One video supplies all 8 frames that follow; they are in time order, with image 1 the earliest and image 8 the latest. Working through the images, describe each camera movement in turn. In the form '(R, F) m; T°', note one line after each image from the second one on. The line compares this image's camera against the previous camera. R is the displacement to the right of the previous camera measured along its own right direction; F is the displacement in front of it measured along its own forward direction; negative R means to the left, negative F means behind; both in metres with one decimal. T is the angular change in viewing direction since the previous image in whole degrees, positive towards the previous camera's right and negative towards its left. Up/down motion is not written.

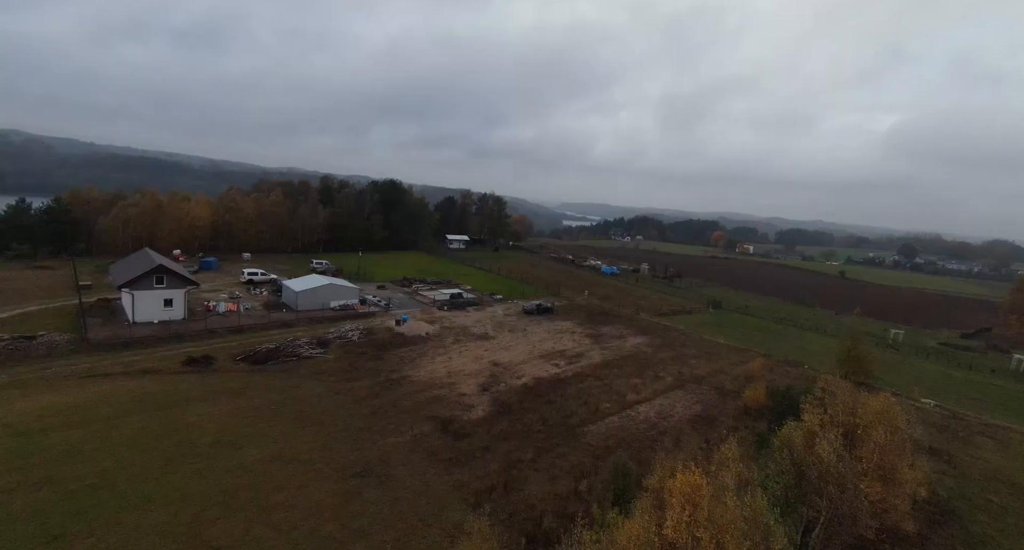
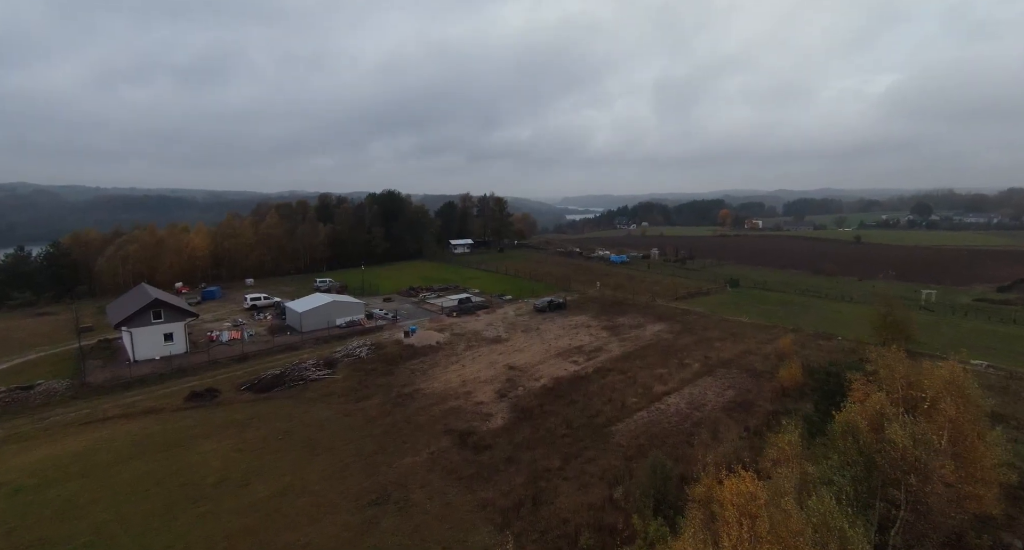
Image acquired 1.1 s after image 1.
(+0.1, +1.2) m; -1°
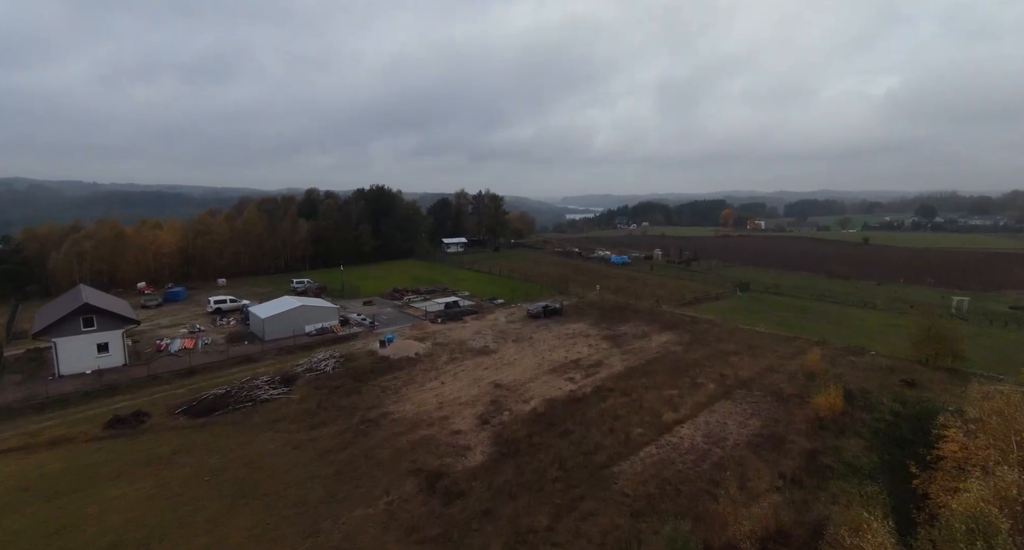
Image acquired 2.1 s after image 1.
(+0.5, +3.2) m; 0°
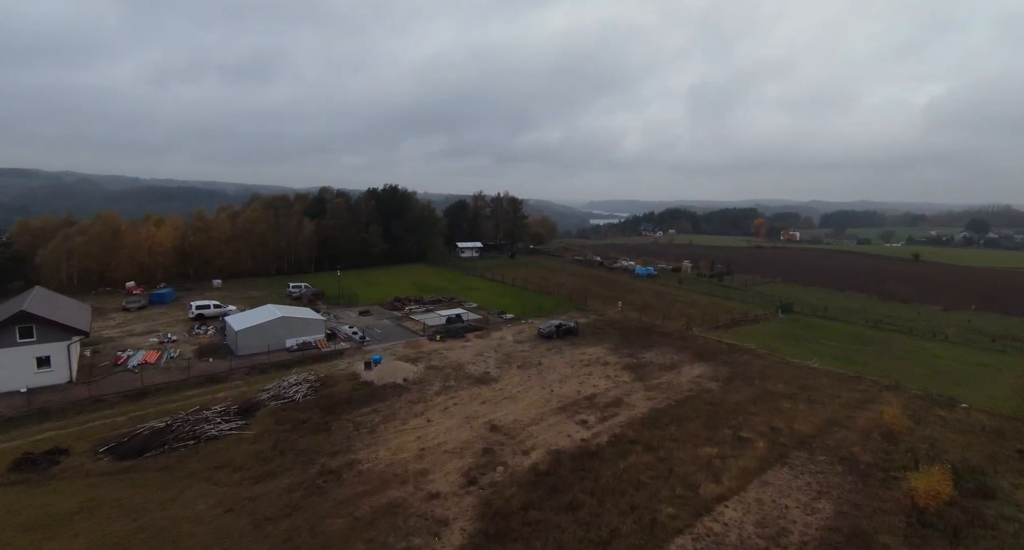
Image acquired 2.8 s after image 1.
(+0.6, +3.7) m; -3°
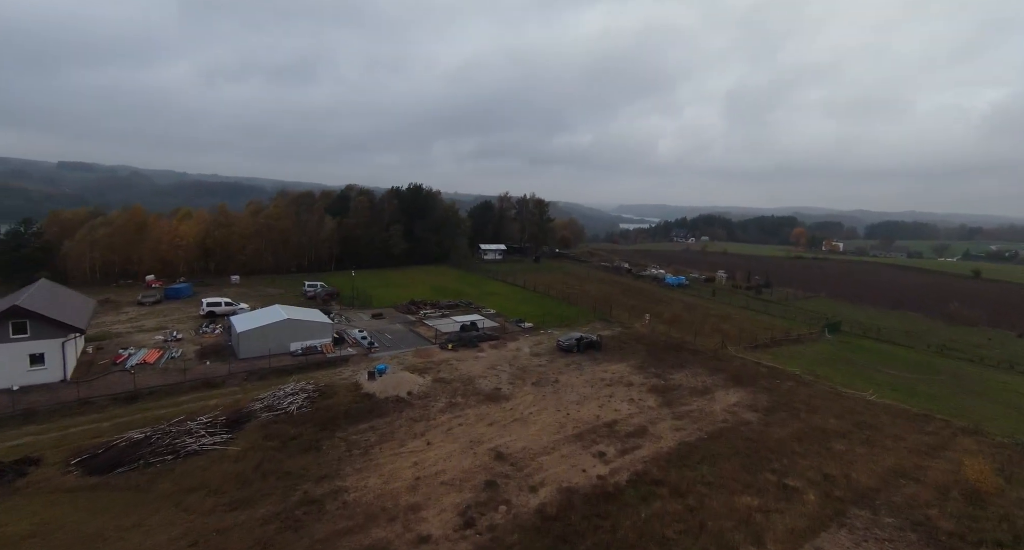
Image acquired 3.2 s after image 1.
(+0.4, +1.8) m; -3°
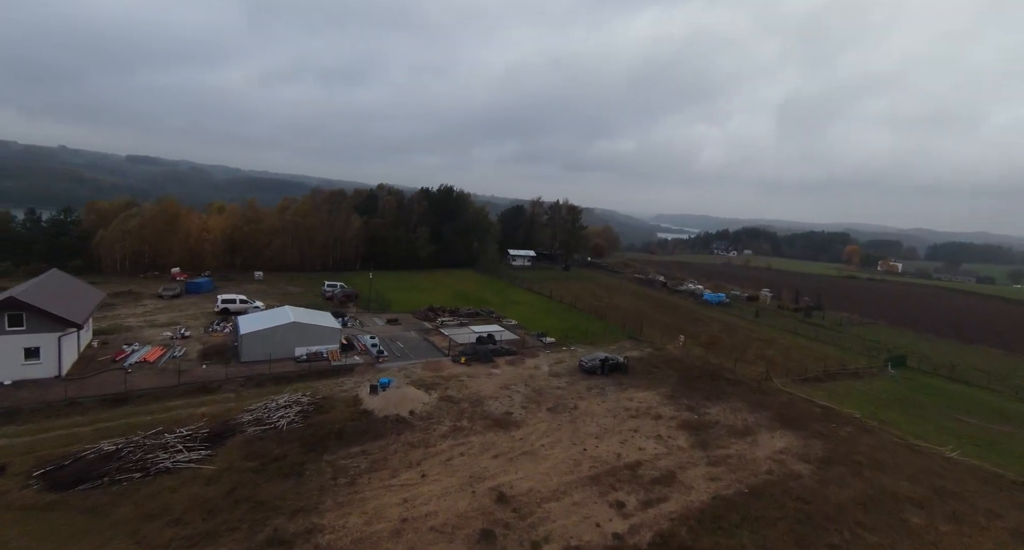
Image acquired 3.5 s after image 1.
(+0.5, +1.9) m; -4°
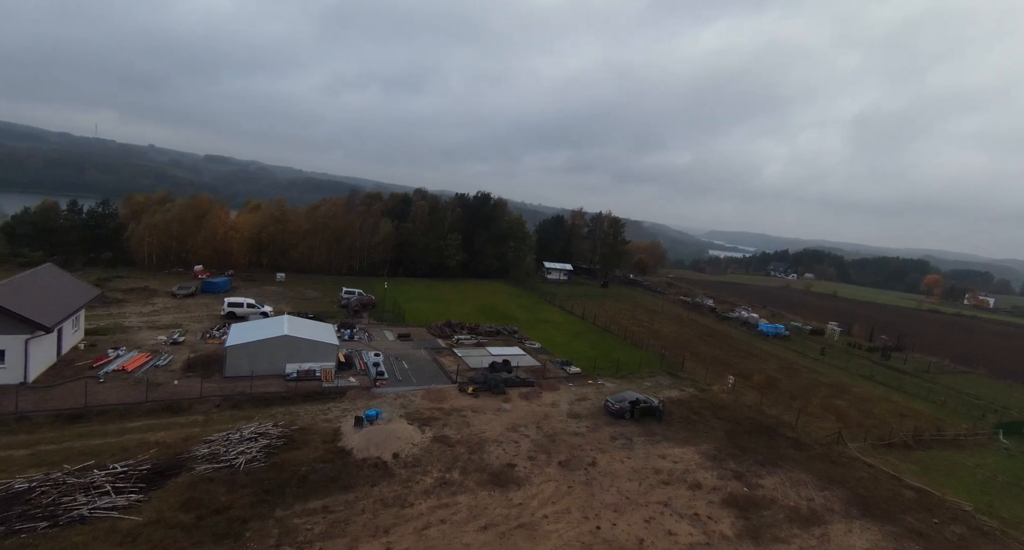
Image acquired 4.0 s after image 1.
(+1.0, +3.1) m; -5°
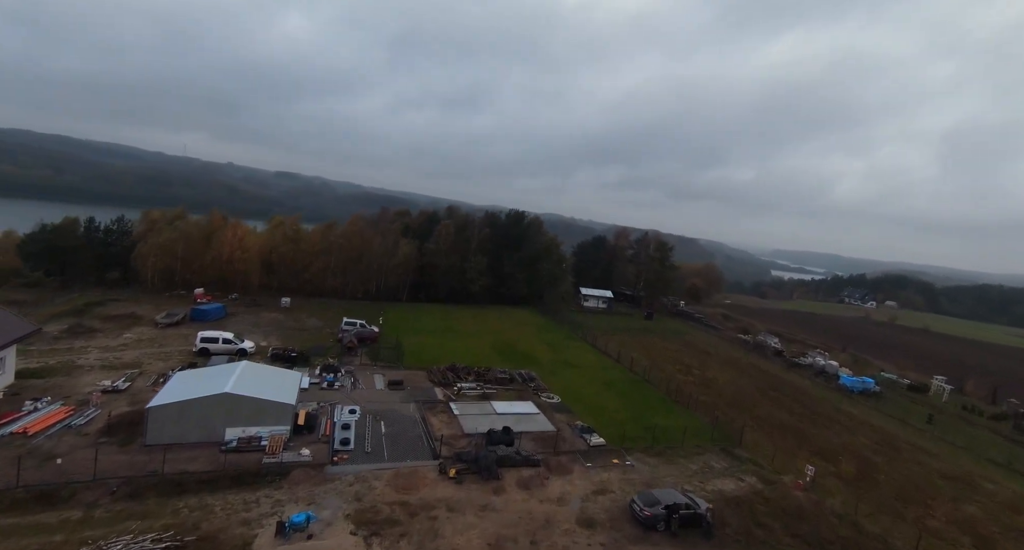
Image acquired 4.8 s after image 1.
(+1.6, +4.9) m; -6°
